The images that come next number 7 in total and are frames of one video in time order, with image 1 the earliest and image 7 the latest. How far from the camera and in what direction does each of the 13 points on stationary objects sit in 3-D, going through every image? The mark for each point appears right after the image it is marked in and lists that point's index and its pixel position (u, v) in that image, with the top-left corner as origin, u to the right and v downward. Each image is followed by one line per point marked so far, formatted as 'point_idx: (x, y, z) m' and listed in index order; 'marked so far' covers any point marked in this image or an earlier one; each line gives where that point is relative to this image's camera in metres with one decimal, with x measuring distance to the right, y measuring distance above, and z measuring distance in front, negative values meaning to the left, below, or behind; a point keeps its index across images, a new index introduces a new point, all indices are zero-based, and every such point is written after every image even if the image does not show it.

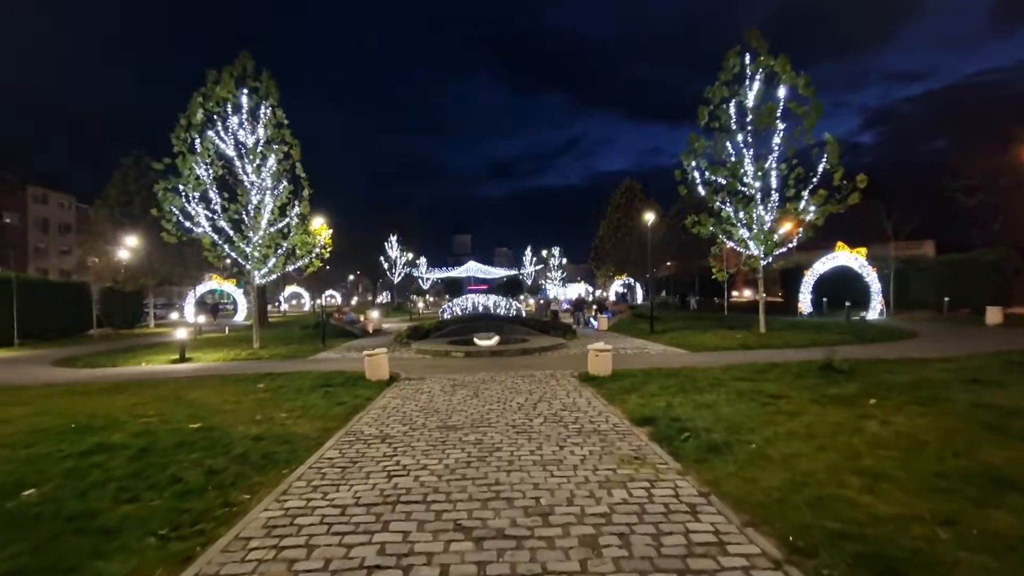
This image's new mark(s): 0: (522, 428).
0: (+0.2, -2.5, +9.2) m
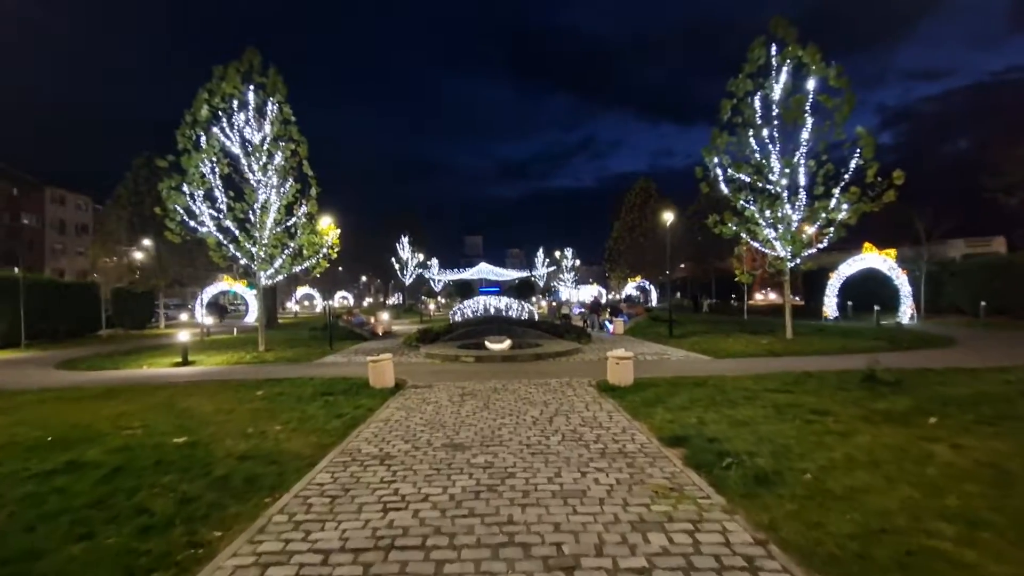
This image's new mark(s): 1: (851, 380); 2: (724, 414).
0: (+0.4, -2.6, +8.2) m
1: (+8.7, -2.4, +13.2) m
2: (+4.2, -2.5, +10.1) m
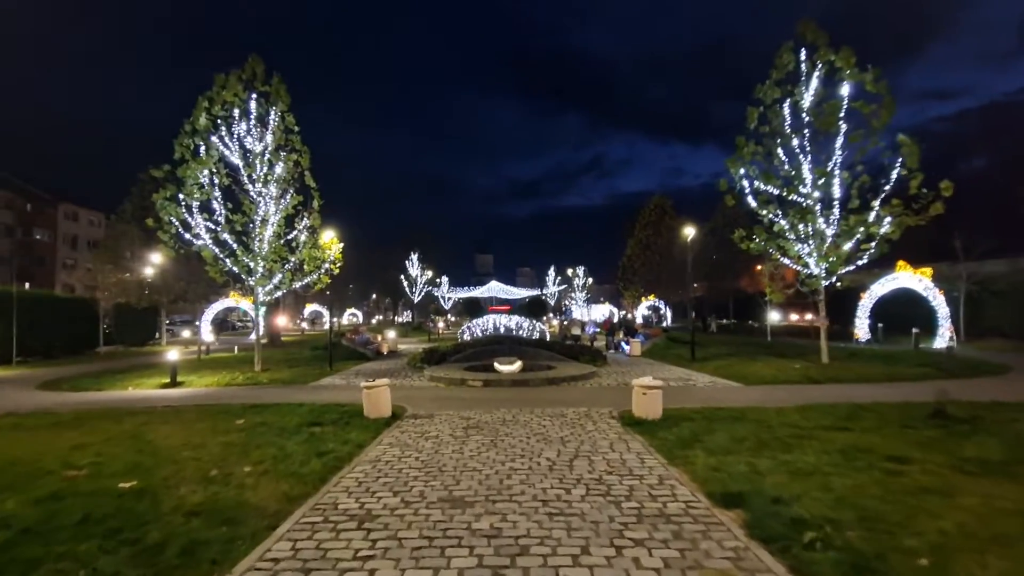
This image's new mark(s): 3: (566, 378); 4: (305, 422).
0: (+0.6, -2.8, +6.6) m
1: (+8.9, -2.8, +11.4) m
2: (+4.4, -2.8, +8.4) m
3: (+2.0, -3.4, +19.4) m
4: (-4.9, -3.2, +12.2) m
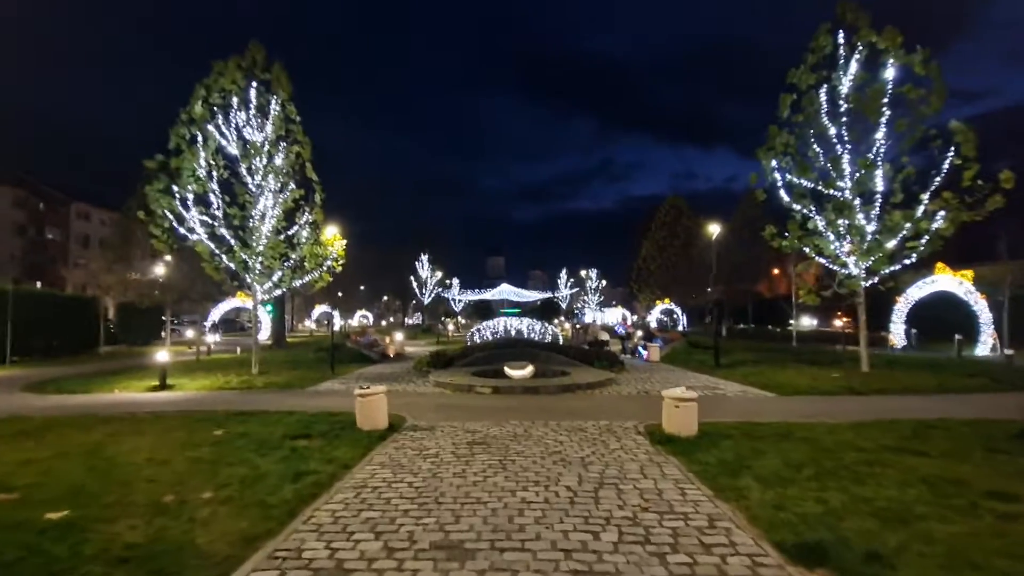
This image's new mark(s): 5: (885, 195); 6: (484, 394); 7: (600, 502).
0: (+0.7, -2.7, +5.1) m
1: (+9.1, -2.8, +9.7) m
2: (+4.5, -2.7, +6.8) m
3: (+2.4, -3.4, +17.9) m
4: (-4.6, -3.1, +10.8) m
5: (+14.1, +3.5, +19.5) m
6: (-0.9, -3.5, +17.2) m
7: (+1.2, -2.8, +6.8) m
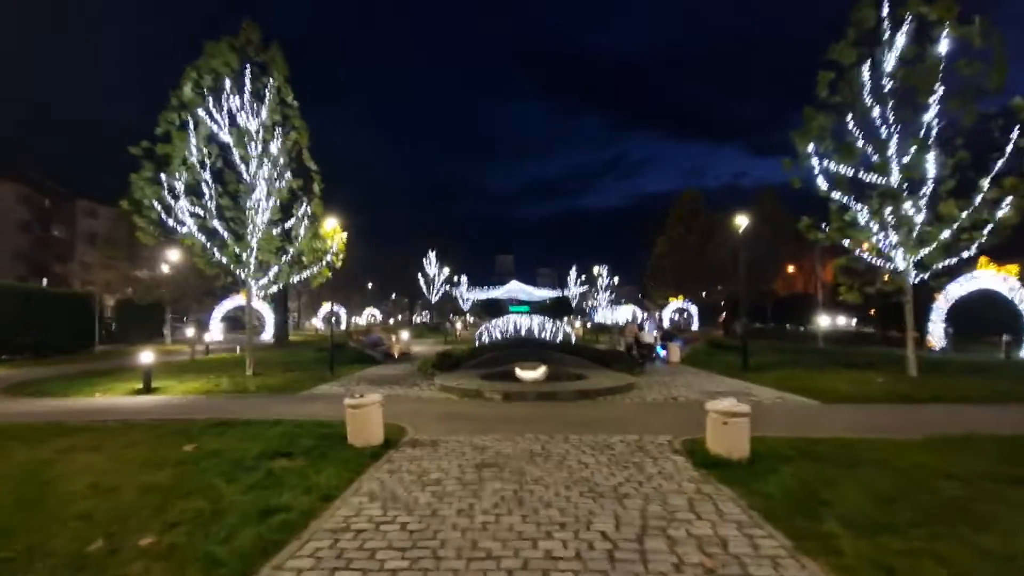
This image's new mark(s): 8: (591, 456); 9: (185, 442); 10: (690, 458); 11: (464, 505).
0: (+0.9, -2.6, +3.5) m
1: (+9.4, -2.7, +8.0) m
2: (+4.7, -2.6, +5.1) m
3: (+2.8, -3.2, +16.2) m
4: (-4.3, -2.9, +9.3) m
5: (+14.5, +3.7, +17.7) m
6: (-0.6, -3.4, +15.6) m
7: (+1.4, -2.7, +5.2) m
8: (+1.4, -2.9, +9.0) m
9: (-6.5, -3.1, +10.3) m
10: (+3.0, -2.9, +8.7) m
11: (-0.6, -2.8, +6.7) m
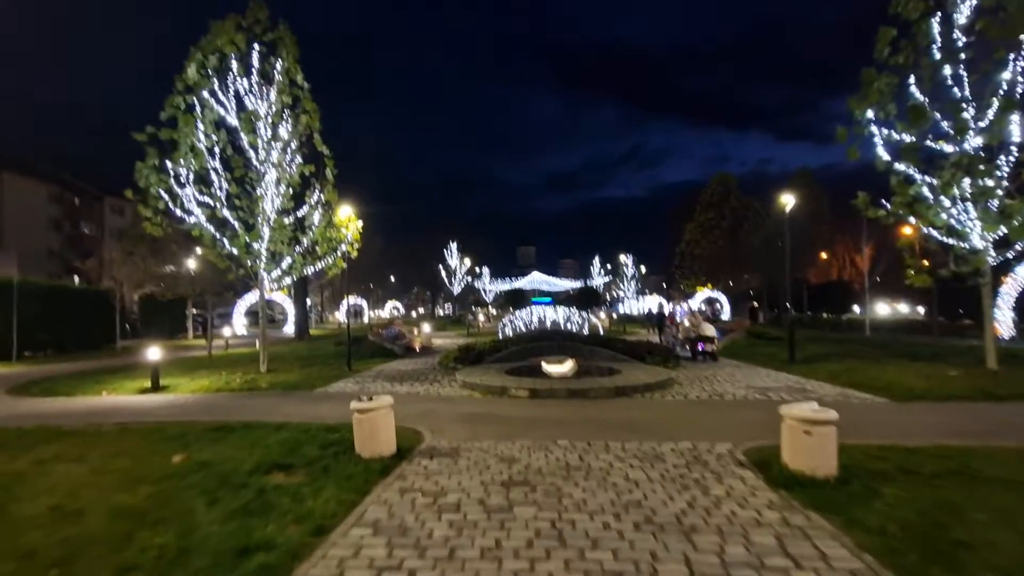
0: (+1.1, -2.4, +2.0) m
1: (+9.8, -2.4, +6.2) m
2: (+5.0, -2.4, +3.5) m
3: (+3.6, -2.8, +14.7) m
4: (-3.8, -2.7, +8.0) m
5: (+15.3, +4.2, +15.6) m
6: (+0.2, -3.0, +14.2) m
7: (+1.7, -2.5, +3.7) m
8: (+1.8, -2.7, +7.5) m
9: (-5.9, -2.9, +9.2) m
10: (+3.5, -2.6, +7.2) m
11: (-0.2, -2.6, +5.3) m
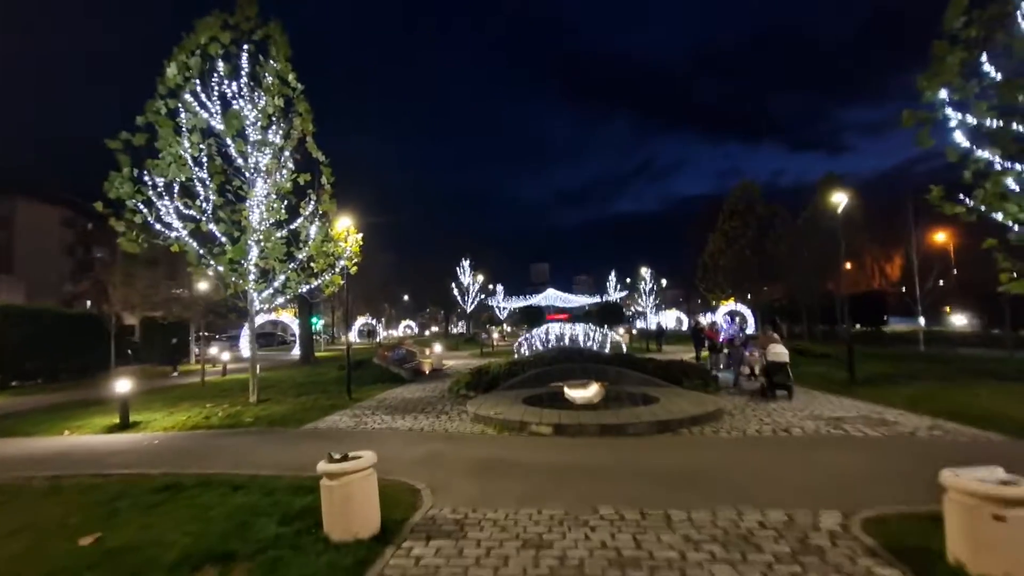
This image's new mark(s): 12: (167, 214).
0: (+1.3, -2.4, -0.3) m
1: (+10.1, -2.3, +3.6) m
2: (+5.2, -2.3, +1.0) m
3: (+4.1, -3.1, +12.3) m
4: (-3.5, -3.0, +5.8) m
5: (+15.7, +4.1, +13.0) m
6: (+0.7, -3.4, +11.9) m
7: (+1.9, -2.5, +1.3) m
8: (+2.1, -2.8, +5.1) m
9: (-5.6, -3.2, +7.0) m
10: (+3.8, -2.7, +4.8) m
11: (0.0, -2.7, +3.0) m
12: (-11.5, +2.4, +17.4) m
